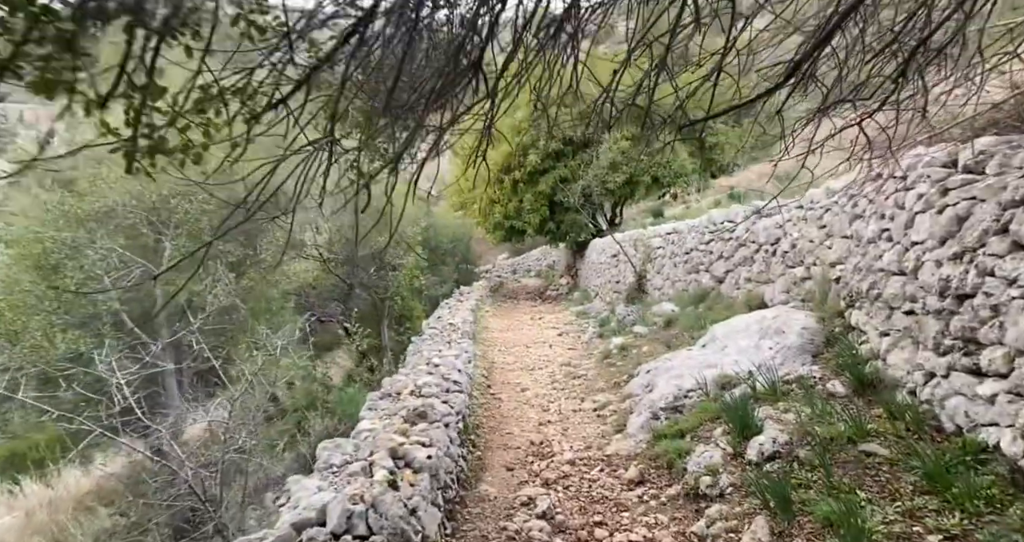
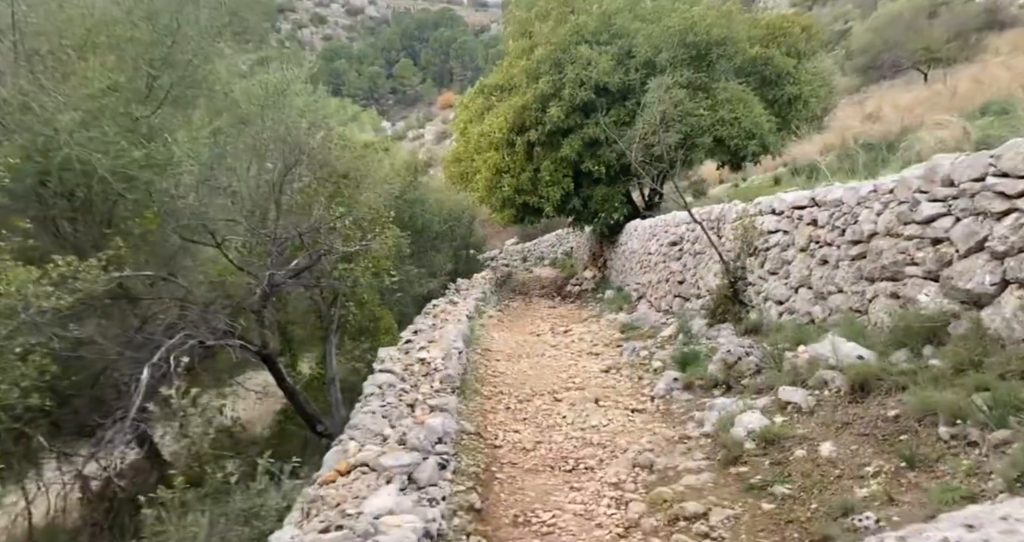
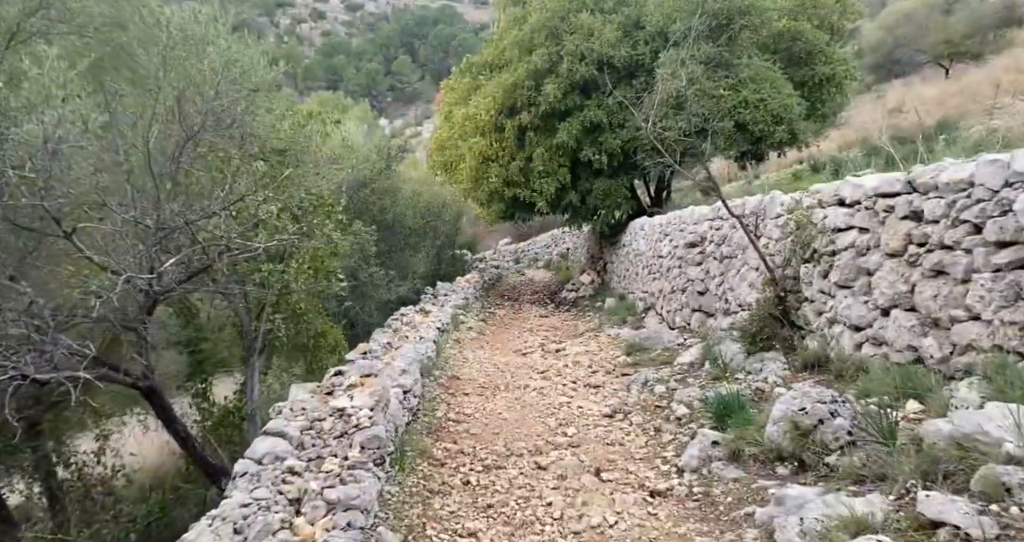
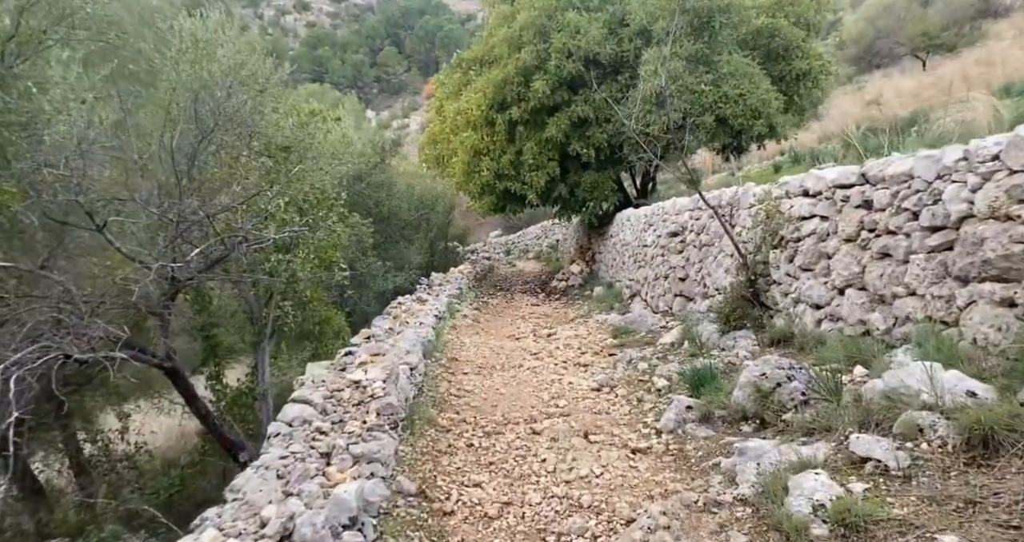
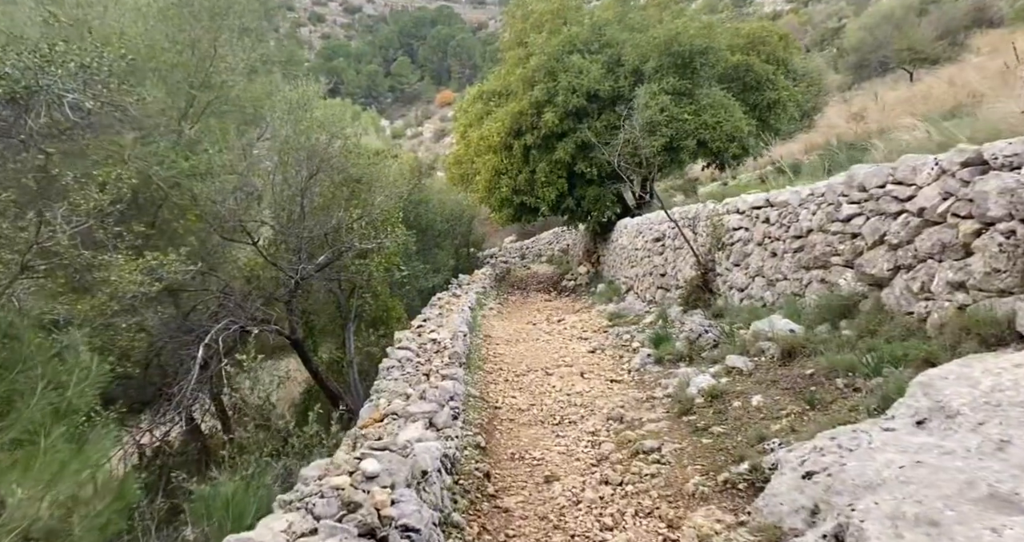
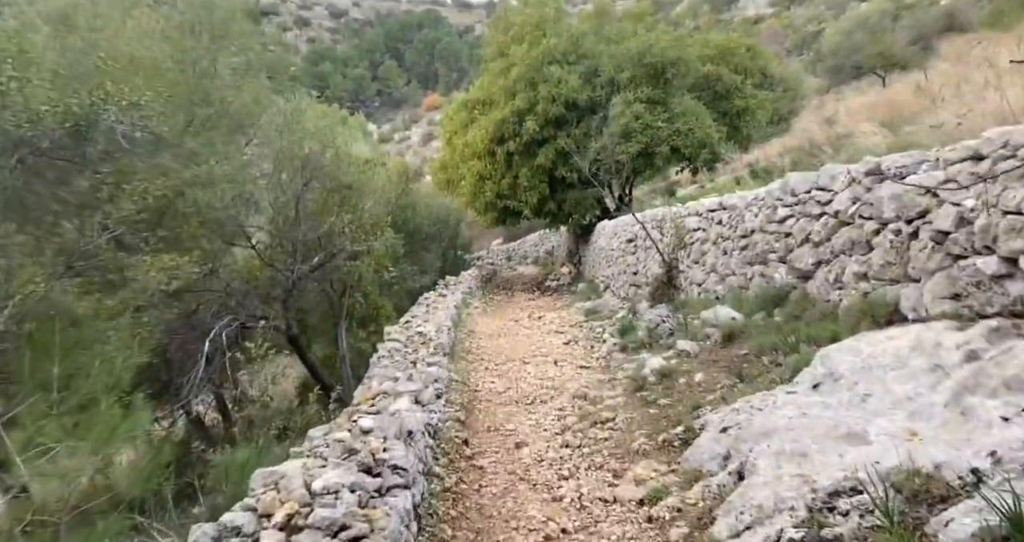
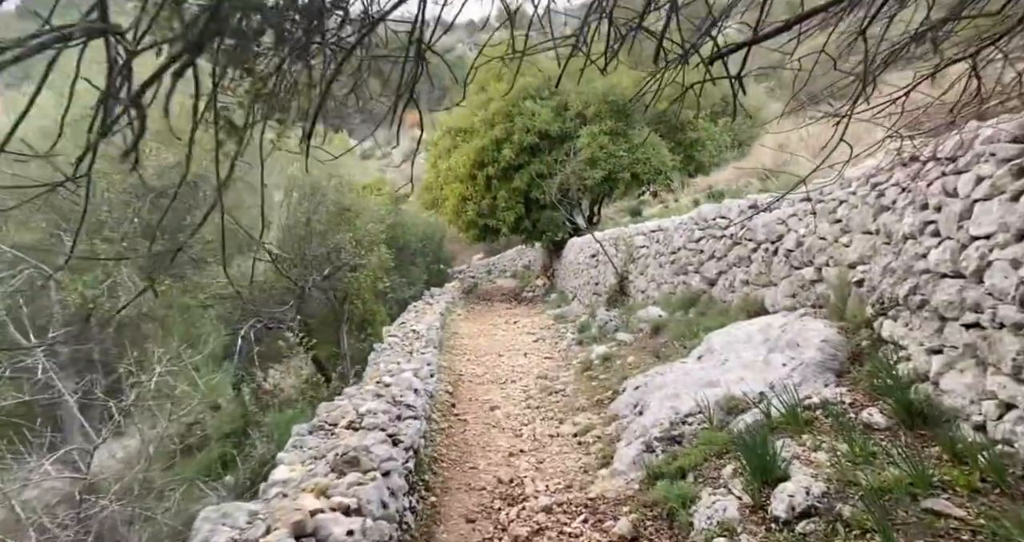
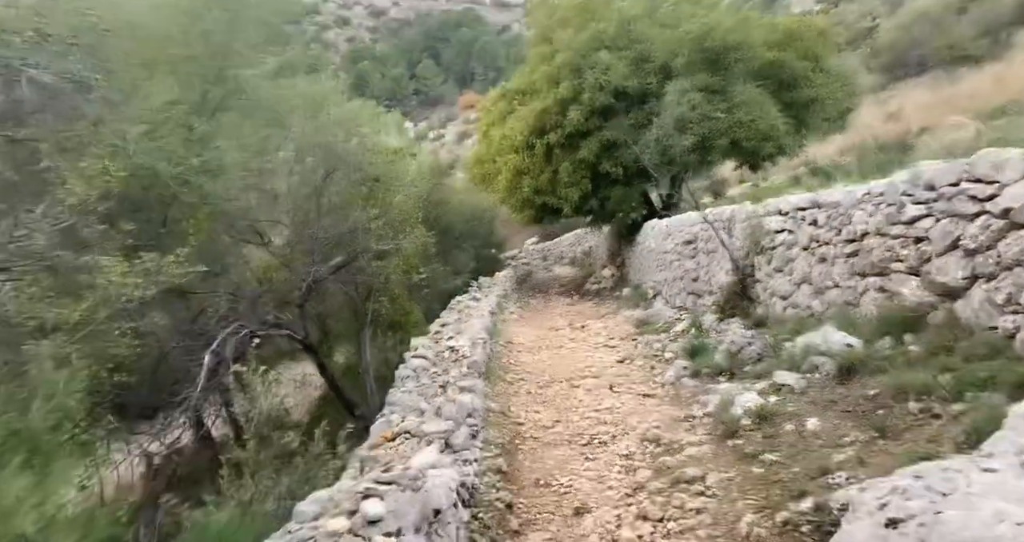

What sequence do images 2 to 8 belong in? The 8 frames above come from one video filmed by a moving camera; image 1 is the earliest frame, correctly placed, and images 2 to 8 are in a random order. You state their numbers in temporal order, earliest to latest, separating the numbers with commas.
7, 6, 5, 8, 2, 4, 3
